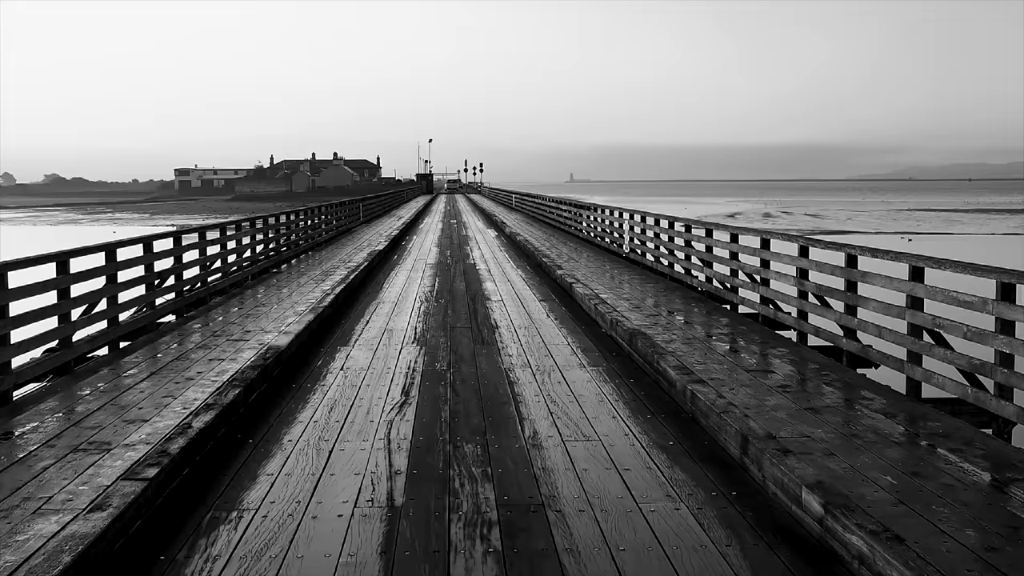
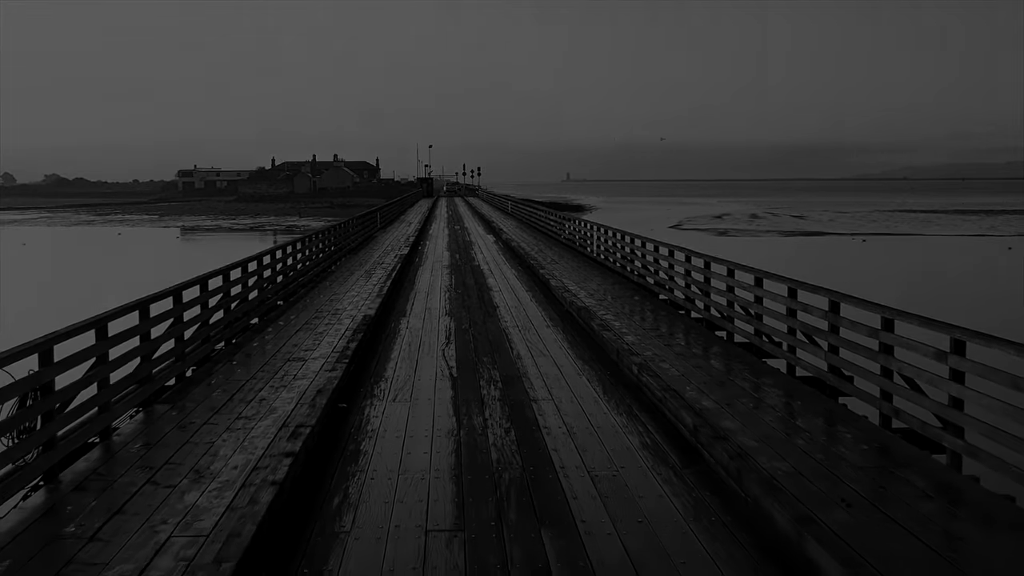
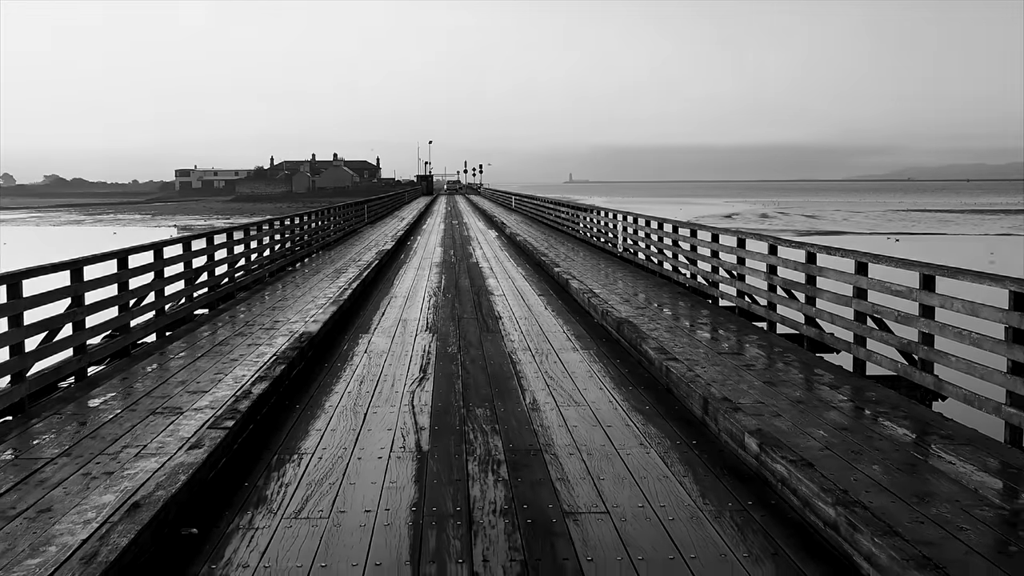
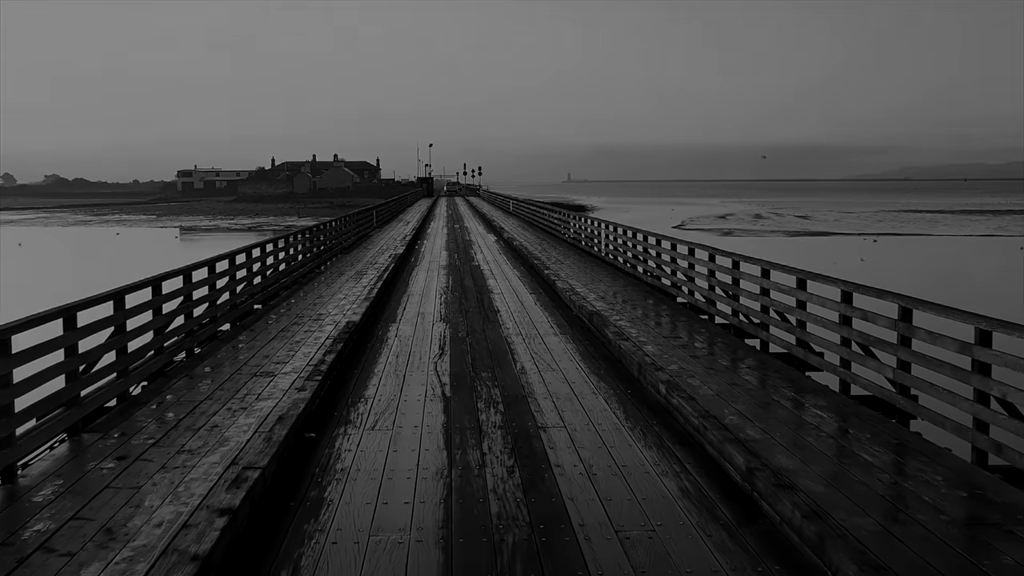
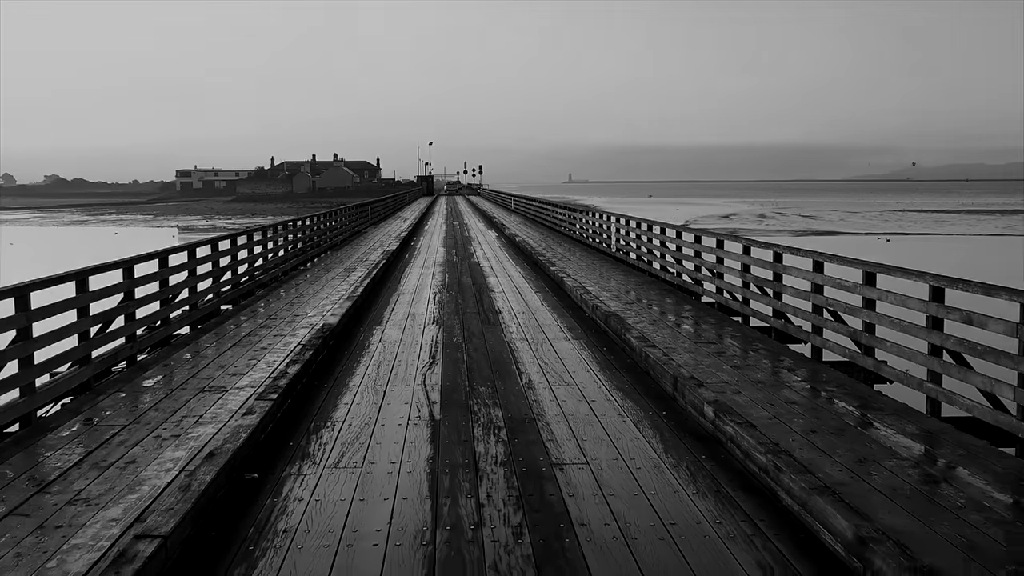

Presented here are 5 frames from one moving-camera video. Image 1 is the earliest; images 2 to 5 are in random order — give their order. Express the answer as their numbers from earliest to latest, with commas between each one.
3, 5, 4, 2
